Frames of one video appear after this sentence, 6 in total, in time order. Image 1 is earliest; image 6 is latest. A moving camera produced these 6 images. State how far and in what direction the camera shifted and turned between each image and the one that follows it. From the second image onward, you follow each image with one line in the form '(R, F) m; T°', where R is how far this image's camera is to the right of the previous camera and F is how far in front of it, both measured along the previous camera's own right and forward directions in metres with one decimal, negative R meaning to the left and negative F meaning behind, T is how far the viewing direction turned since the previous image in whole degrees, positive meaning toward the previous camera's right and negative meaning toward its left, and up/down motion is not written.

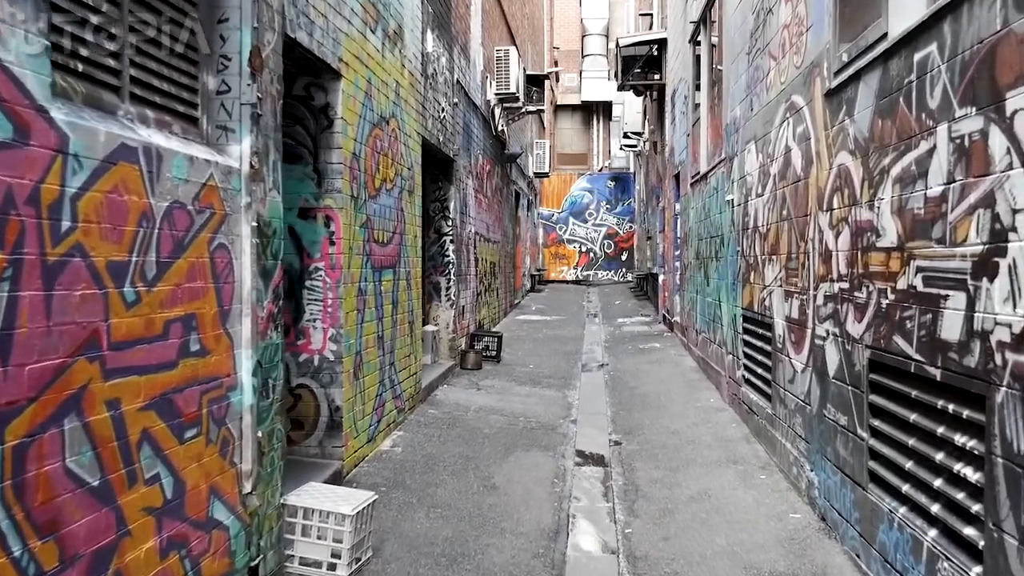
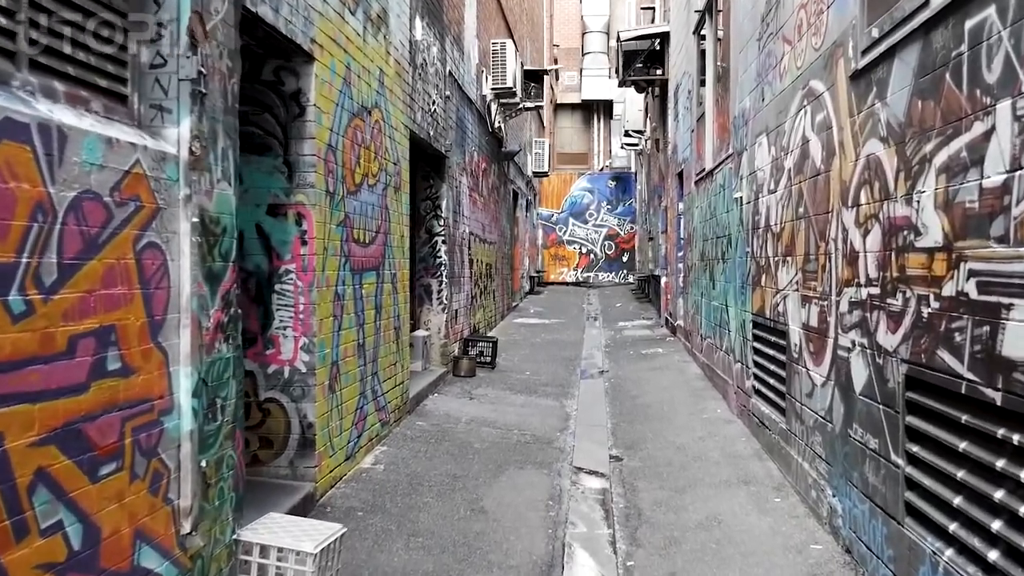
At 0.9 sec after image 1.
(0.0, +0.5) m; 0°
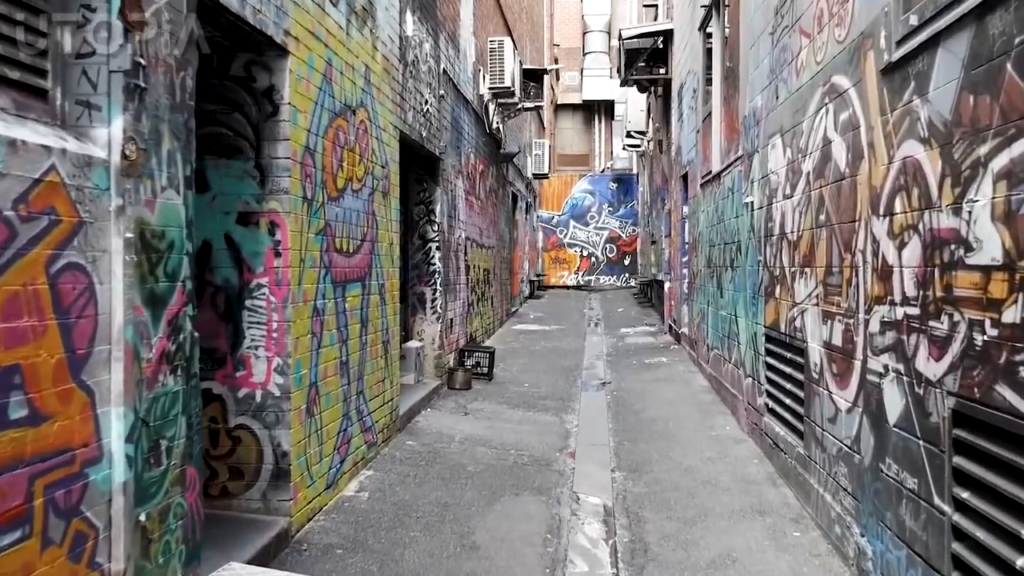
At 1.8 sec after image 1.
(0.0, +0.4) m; 0°
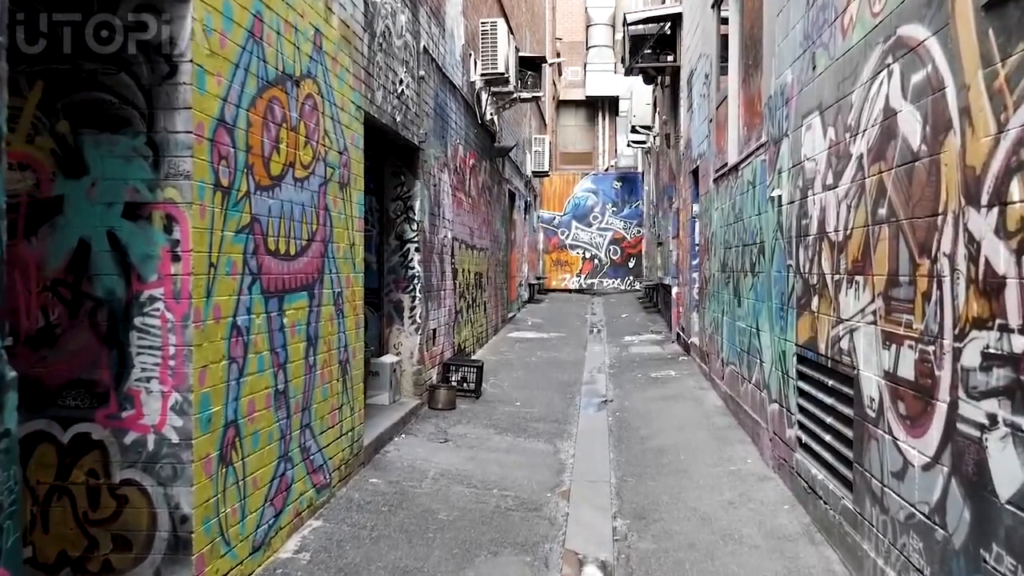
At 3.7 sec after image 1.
(+0.1, +1.0) m; 0°
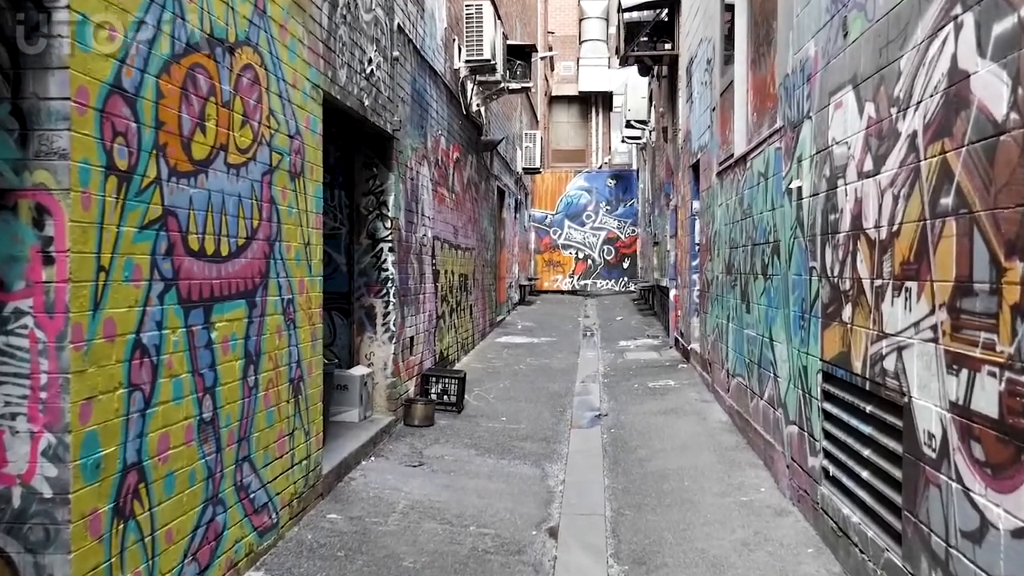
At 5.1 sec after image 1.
(+0.1, +0.7) m; 0°
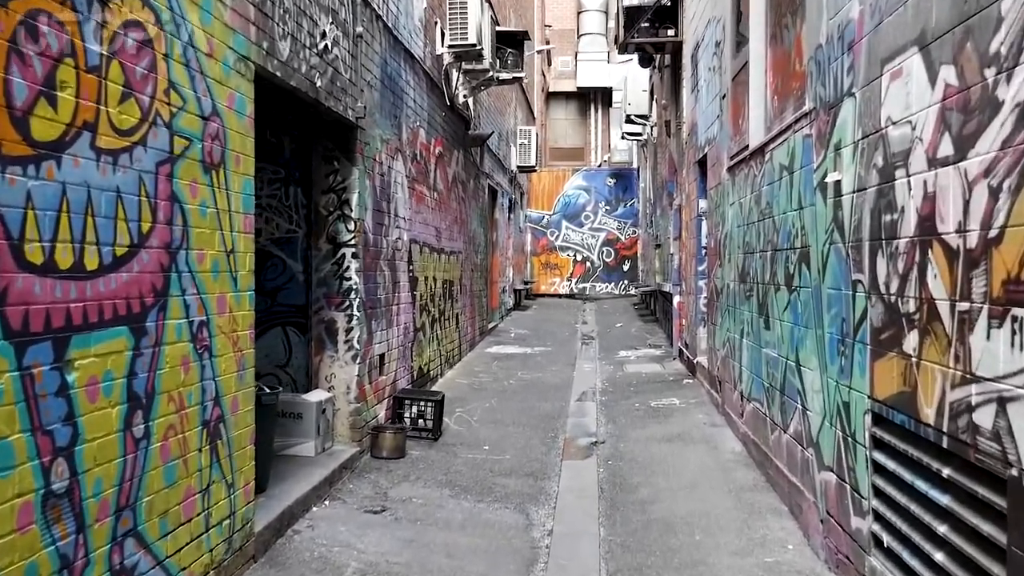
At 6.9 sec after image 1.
(+0.1, +0.9) m; 0°
